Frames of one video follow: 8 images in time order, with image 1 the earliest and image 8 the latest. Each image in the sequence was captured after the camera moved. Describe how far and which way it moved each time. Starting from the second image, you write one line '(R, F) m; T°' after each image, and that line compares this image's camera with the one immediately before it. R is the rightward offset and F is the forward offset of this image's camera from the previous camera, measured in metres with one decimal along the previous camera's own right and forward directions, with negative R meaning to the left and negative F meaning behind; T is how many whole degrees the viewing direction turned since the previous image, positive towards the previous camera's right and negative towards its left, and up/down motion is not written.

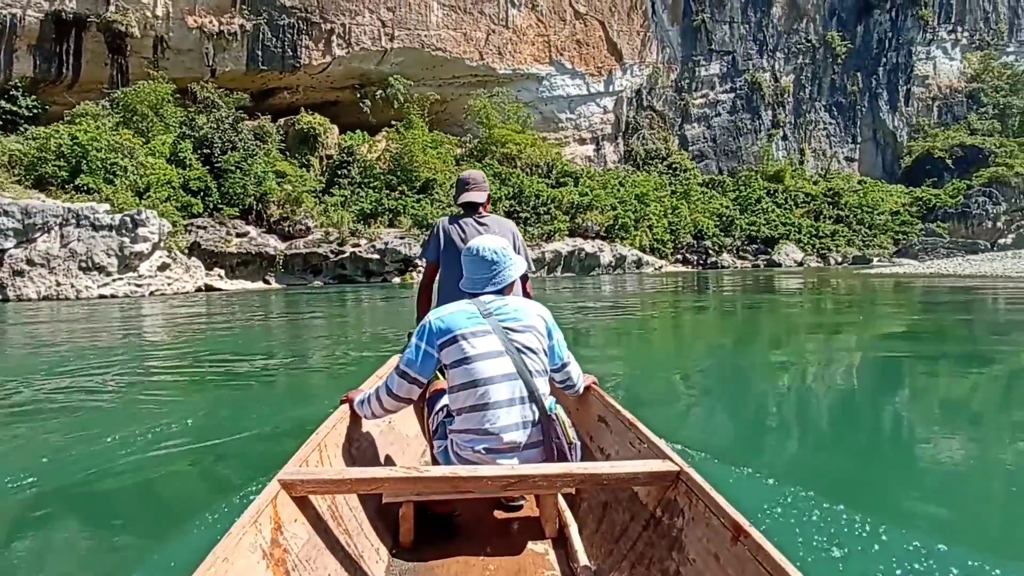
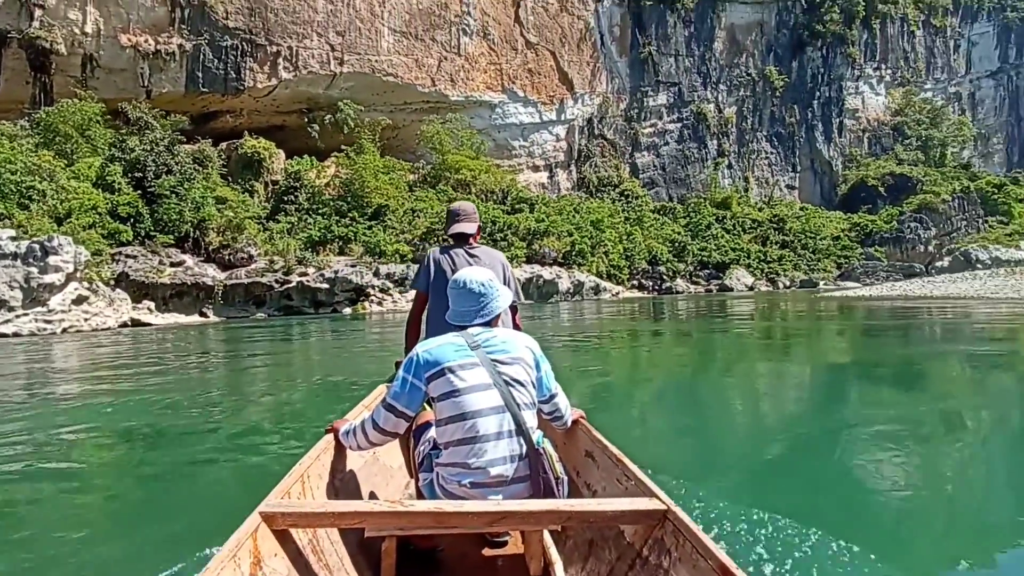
(-0.1, +0.6) m; +5°
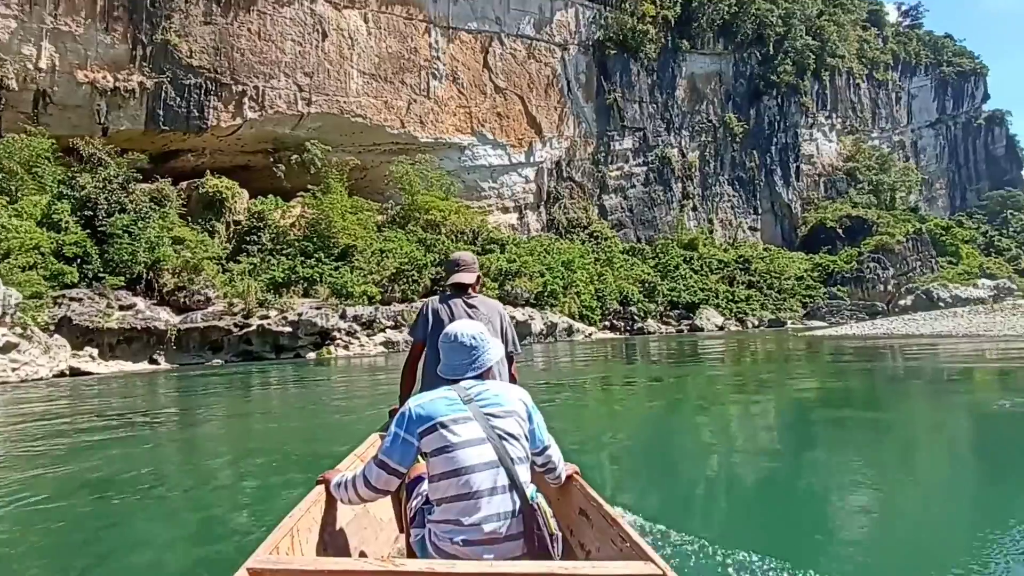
(-0.1, +0.5) m; +3°
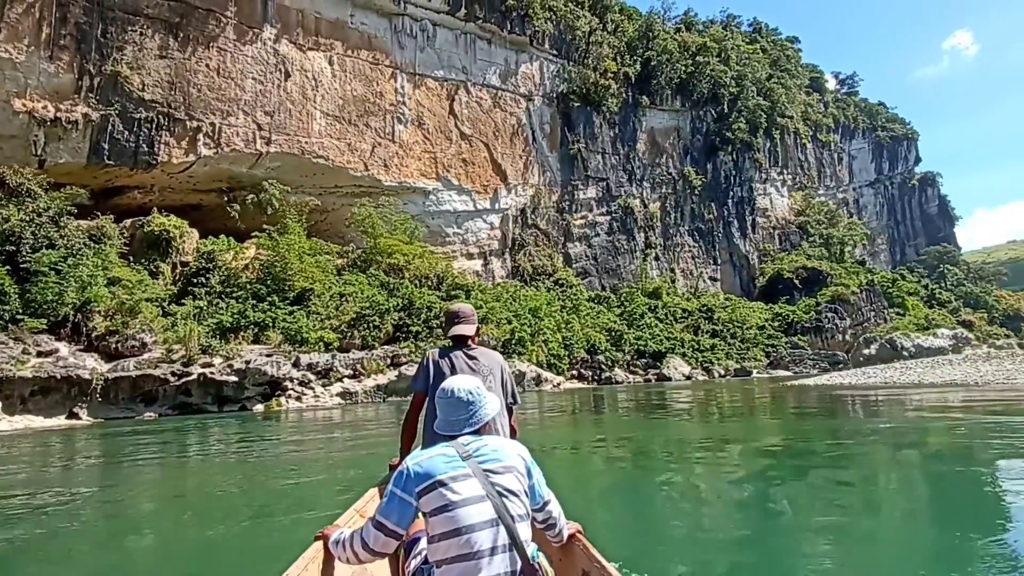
(-0.2, +0.8) m; +4°
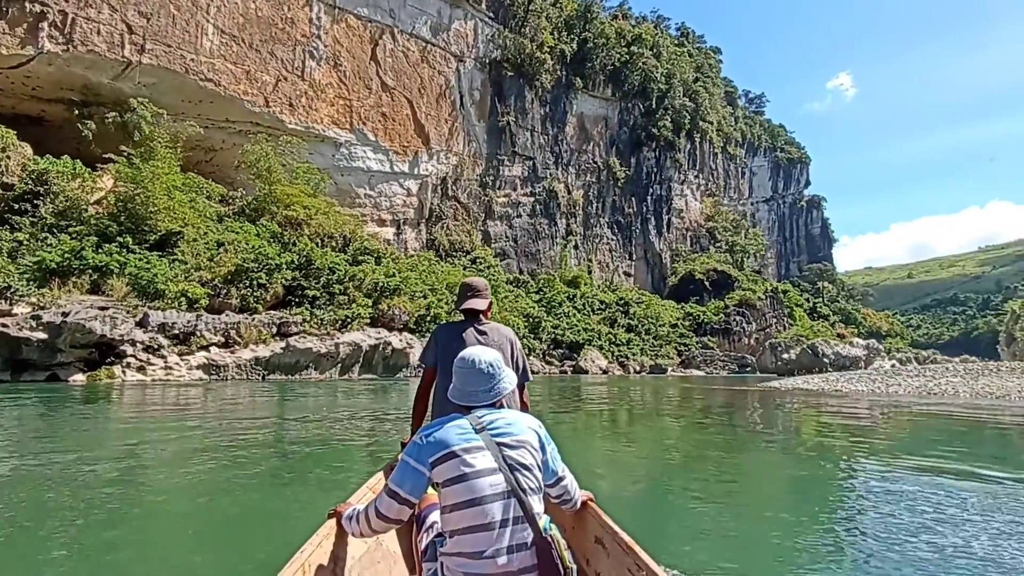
(-0.5, +2.7) m; +9°
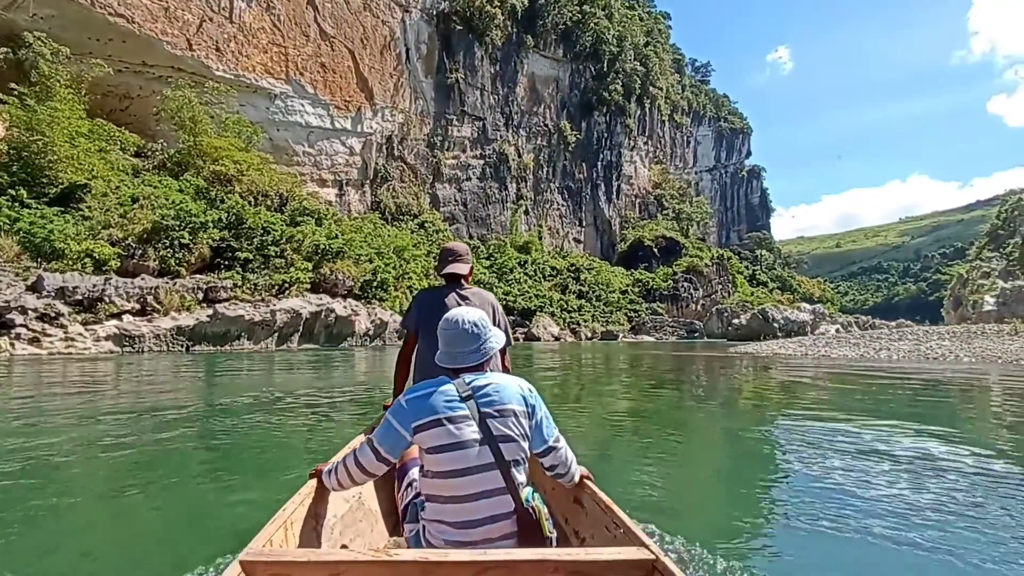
(-0.2, +0.9) m; +5°
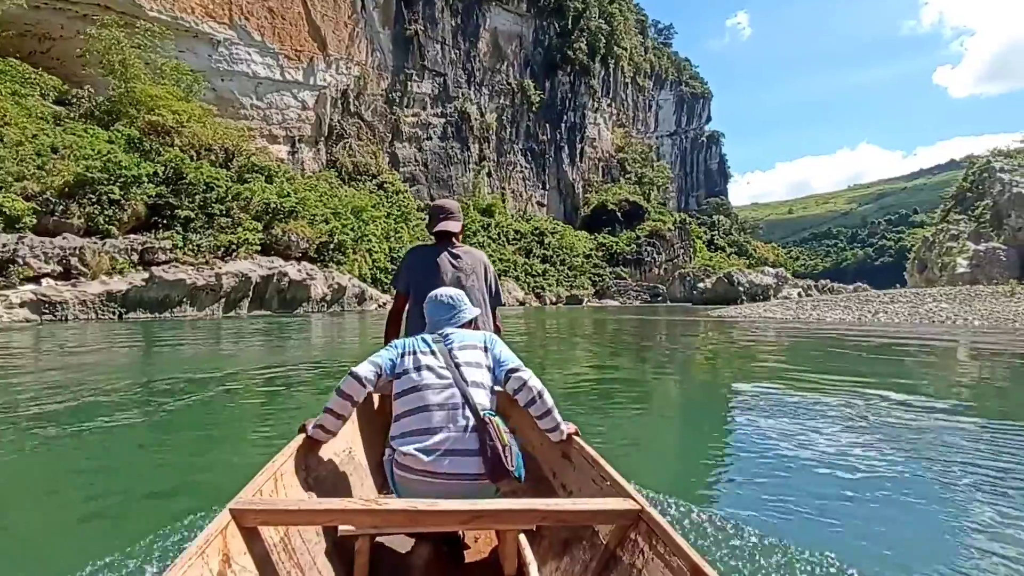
(-0.2, +0.7) m; +4°
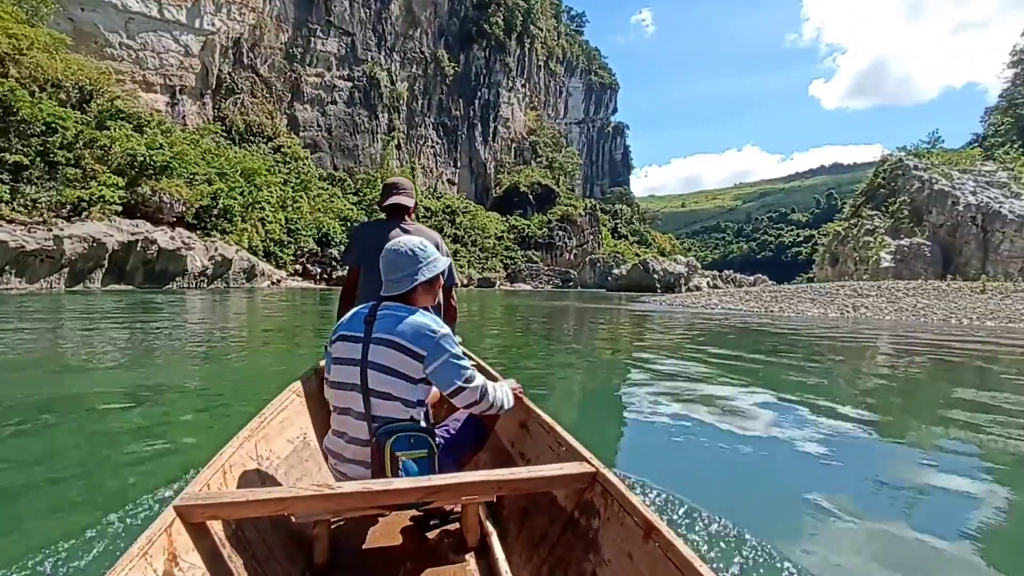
(-0.3, +1.4) m; +9°
